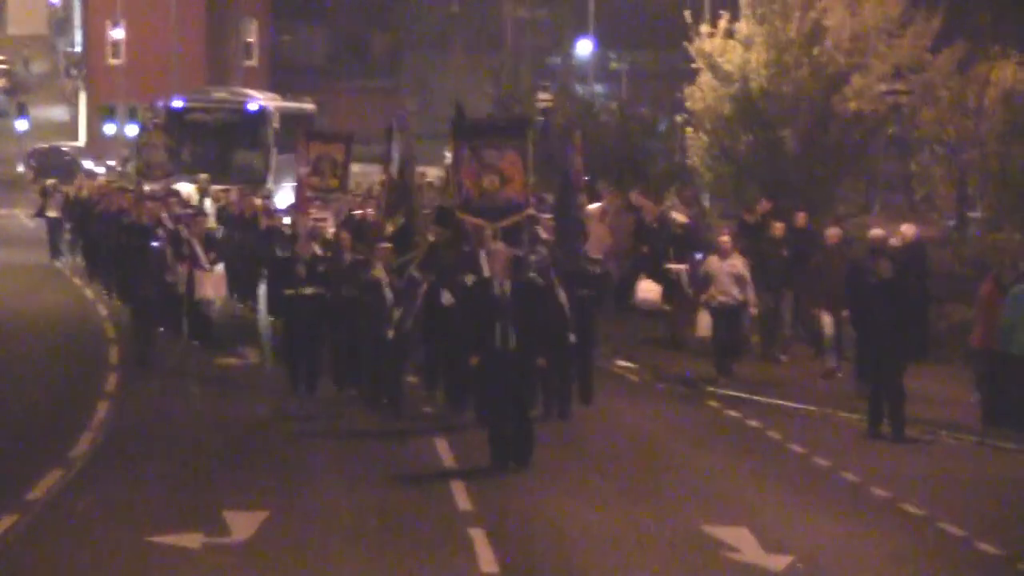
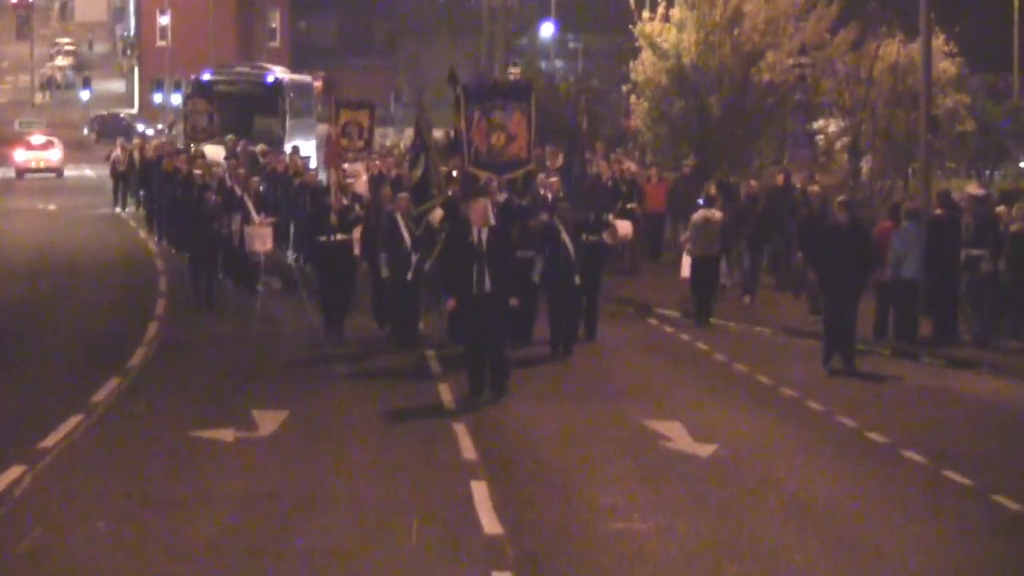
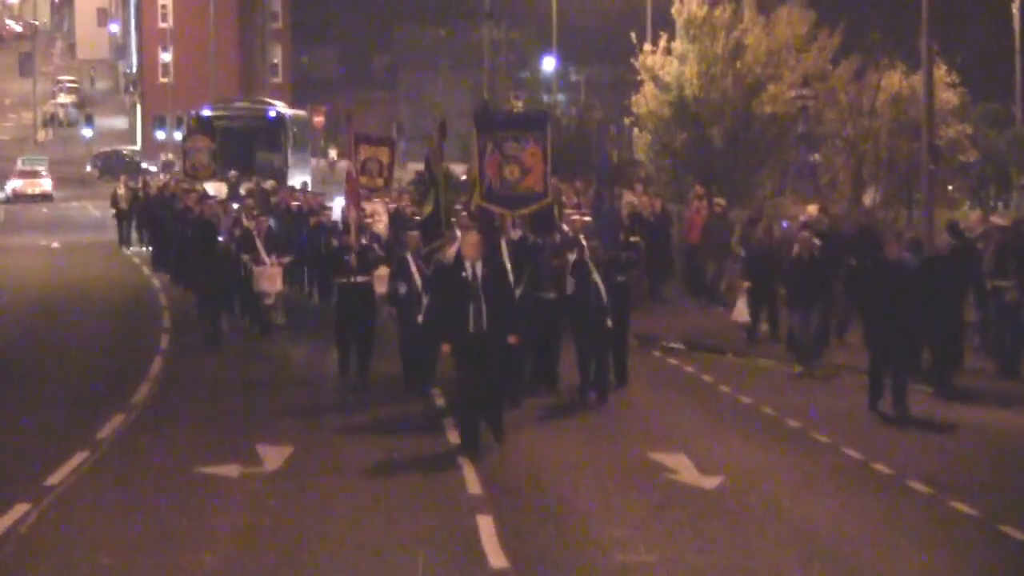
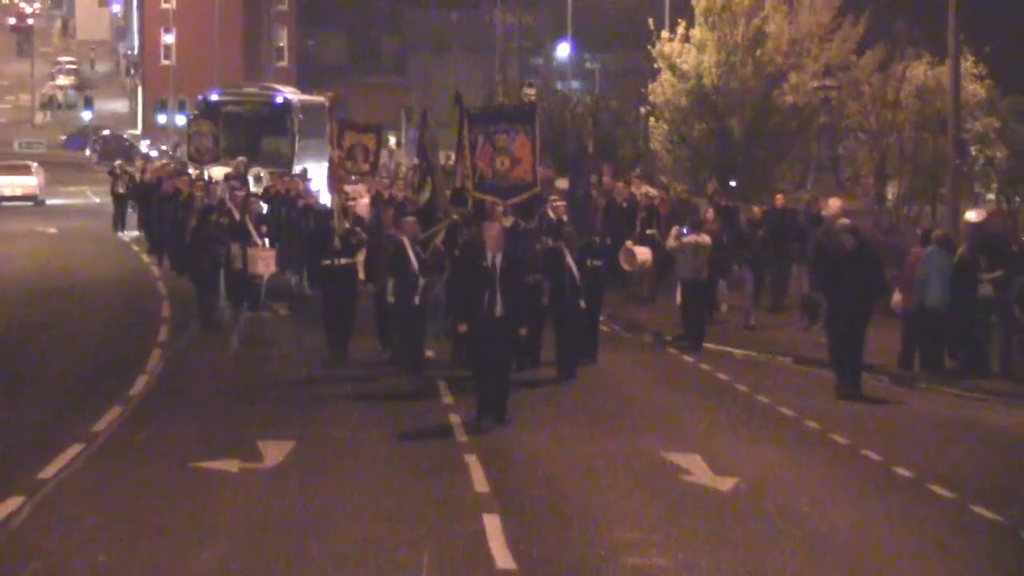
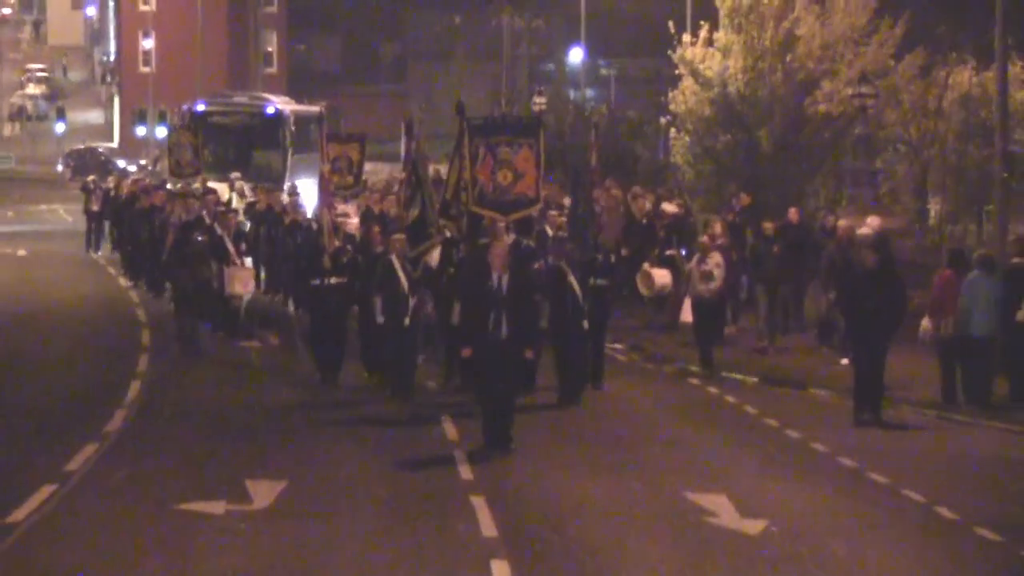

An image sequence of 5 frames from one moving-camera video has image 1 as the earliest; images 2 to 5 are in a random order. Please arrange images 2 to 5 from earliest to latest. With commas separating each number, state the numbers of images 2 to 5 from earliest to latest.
5, 4, 2, 3
